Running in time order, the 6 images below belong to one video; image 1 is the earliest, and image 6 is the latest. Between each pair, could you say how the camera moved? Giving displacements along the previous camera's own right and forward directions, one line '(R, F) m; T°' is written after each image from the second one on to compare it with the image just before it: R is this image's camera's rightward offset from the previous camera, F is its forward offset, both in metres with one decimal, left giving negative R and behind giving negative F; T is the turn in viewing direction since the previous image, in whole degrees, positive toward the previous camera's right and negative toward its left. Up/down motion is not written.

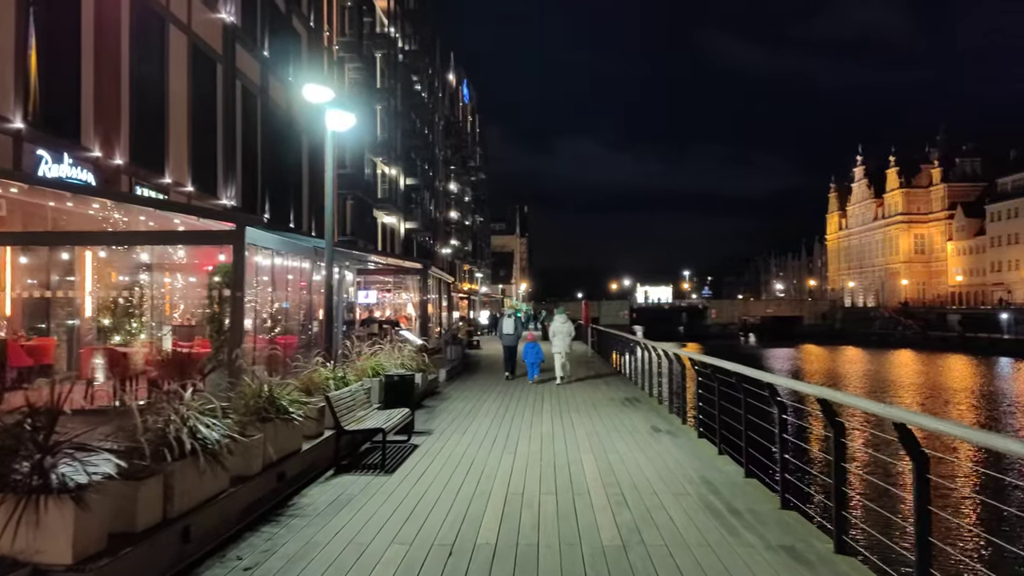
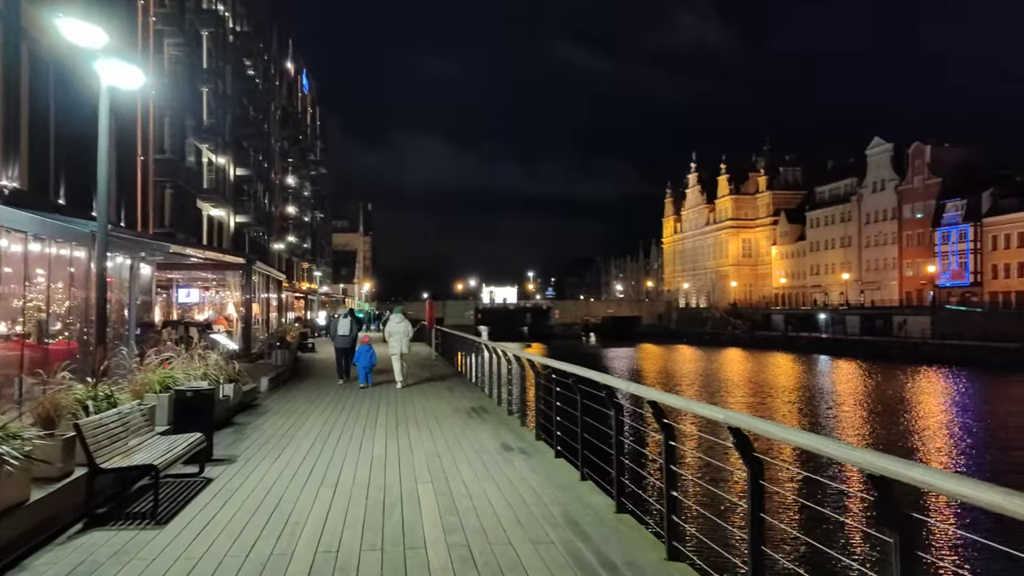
(+0.2, +1.4) m; +10°
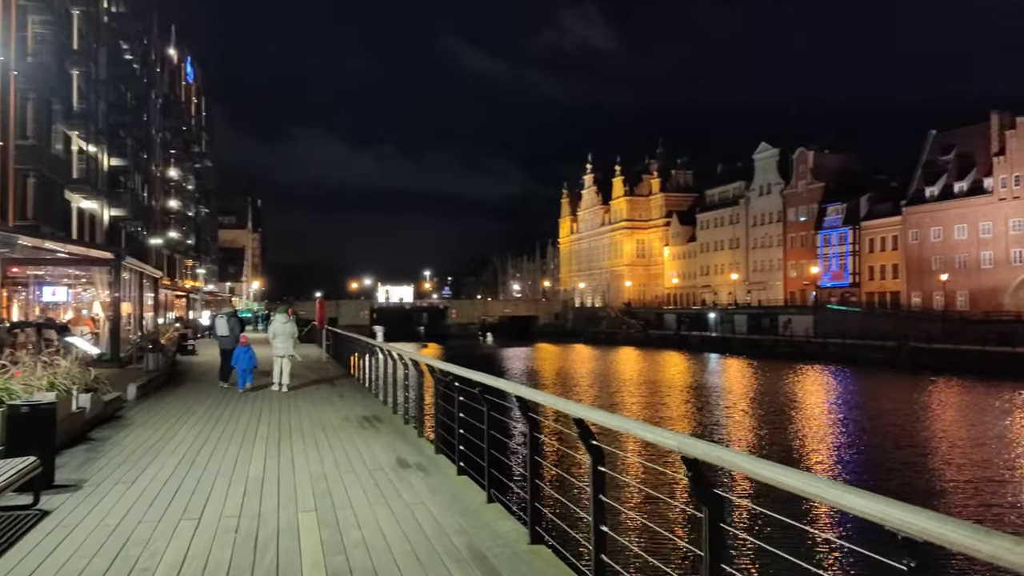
(0.0, +0.7) m; +7°
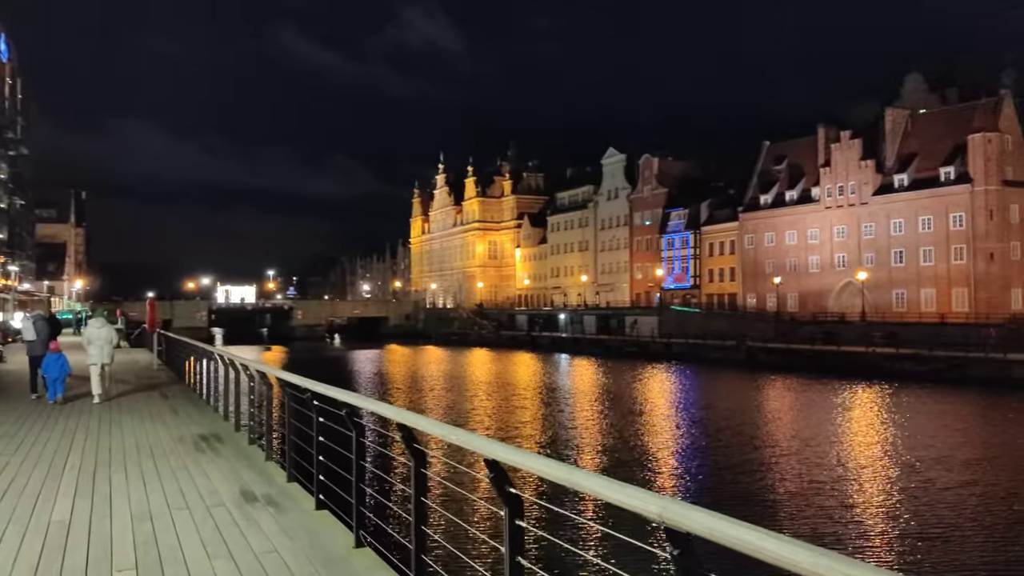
(-0.1, +0.8) m; +10°
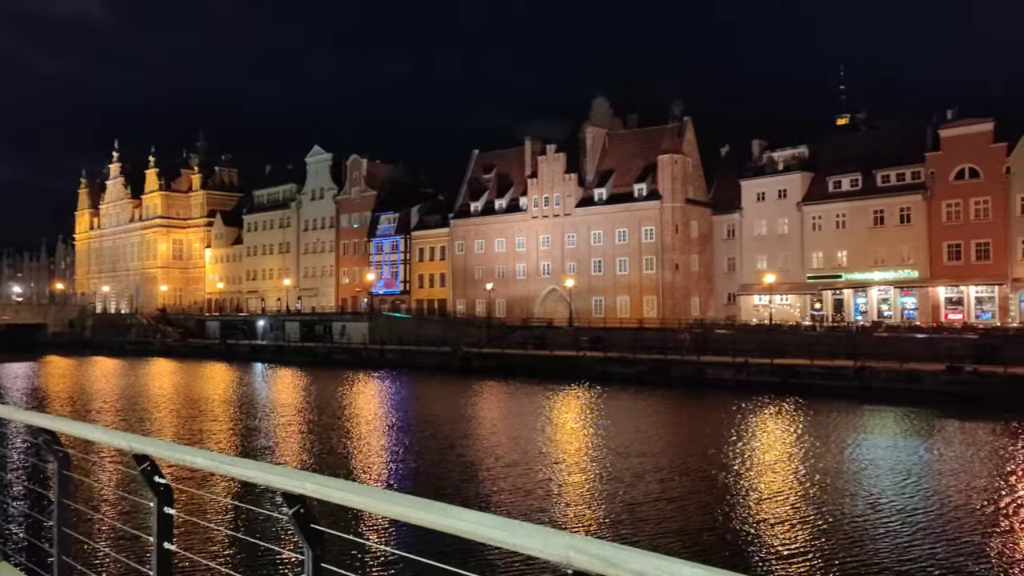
(-1.2, +2.2) m; +21°
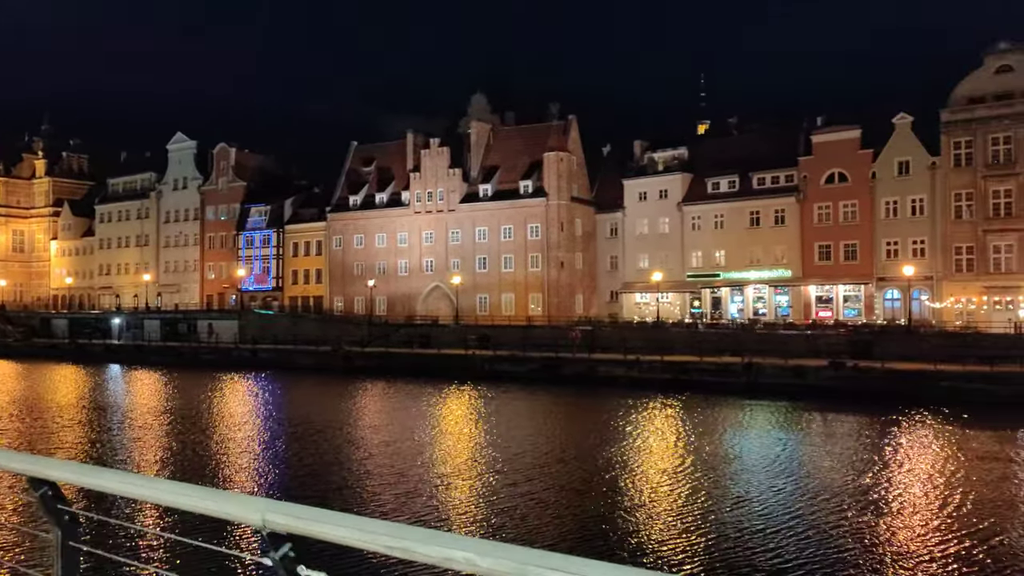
(-1.0, +1.1) m; +9°
